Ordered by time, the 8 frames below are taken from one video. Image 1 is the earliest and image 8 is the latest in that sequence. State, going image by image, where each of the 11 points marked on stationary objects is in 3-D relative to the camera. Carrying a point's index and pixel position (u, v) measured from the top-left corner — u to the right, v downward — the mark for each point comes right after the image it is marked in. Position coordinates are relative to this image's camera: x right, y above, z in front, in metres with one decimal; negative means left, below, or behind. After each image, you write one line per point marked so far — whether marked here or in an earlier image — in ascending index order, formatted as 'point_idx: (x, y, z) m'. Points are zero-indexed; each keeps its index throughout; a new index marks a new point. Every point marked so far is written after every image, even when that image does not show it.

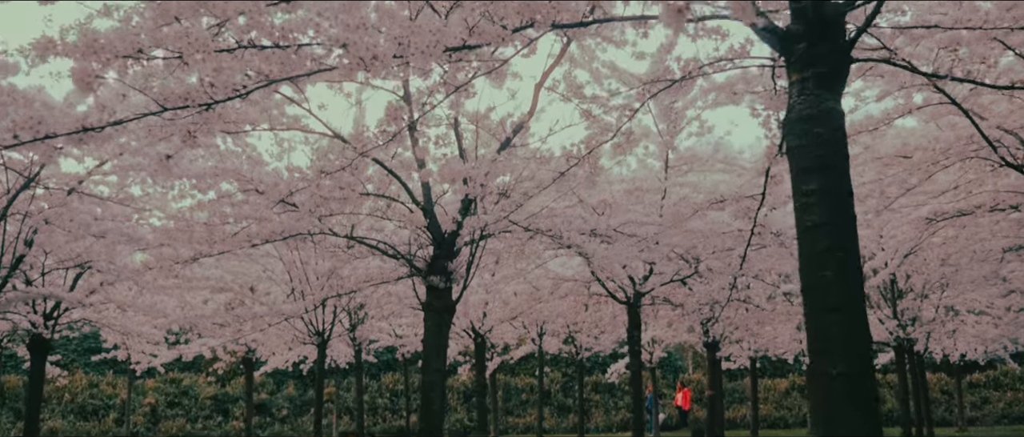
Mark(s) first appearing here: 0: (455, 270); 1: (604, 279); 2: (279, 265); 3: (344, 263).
0: (-0.5, -0.4, +6.7) m
1: (+1.2, -0.8, +10.4) m
2: (-3.4, -0.7, +12.1) m
3: (-1.7, -0.5, +8.4) m
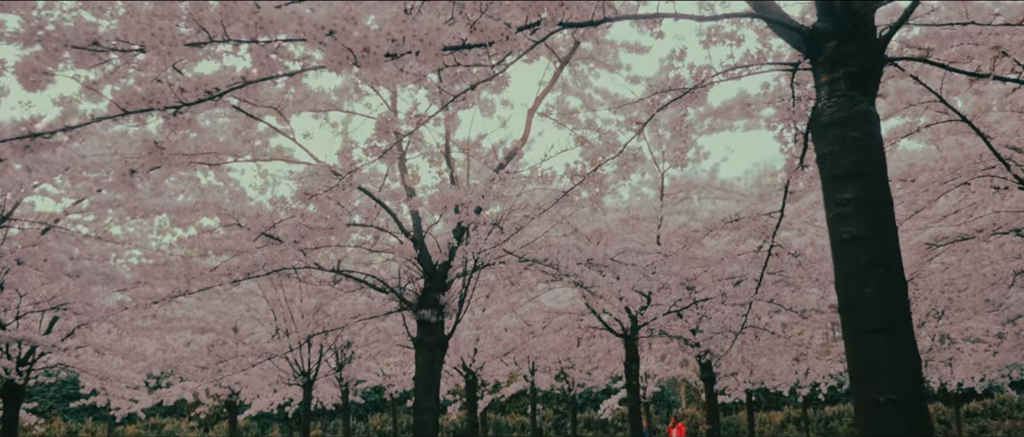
0: (-0.5, -0.7, +6.4) m
1: (+1.1, -1.1, +10.1) m
2: (-3.6, -1.2, +11.7) m
3: (-1.8, -0.8, +8.0) m
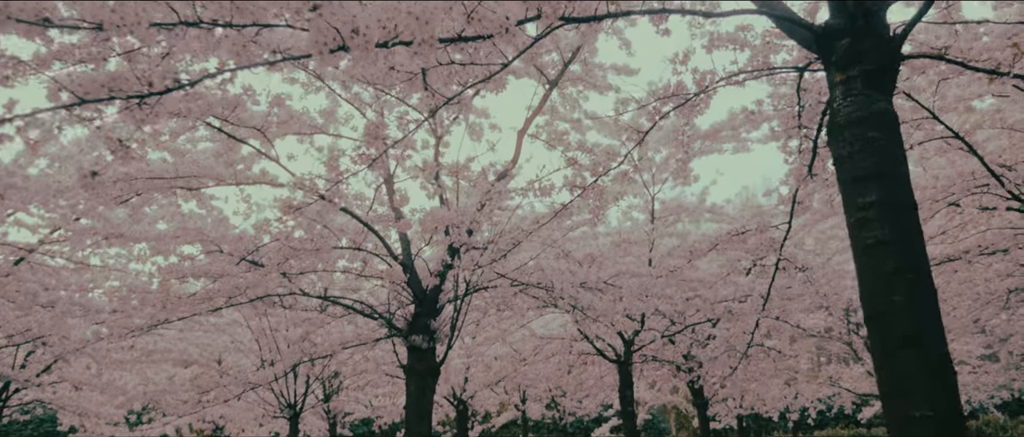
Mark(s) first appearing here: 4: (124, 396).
0: (-0.6, -0.8, +6.2) m
1: (+1.0, -1.4, +9.9) m
2: (-3.7, -1.6, +11.4) m
3: (-1.9, -1.0, +7.8) m
4: (-5.4, -2.5, +11.4) m
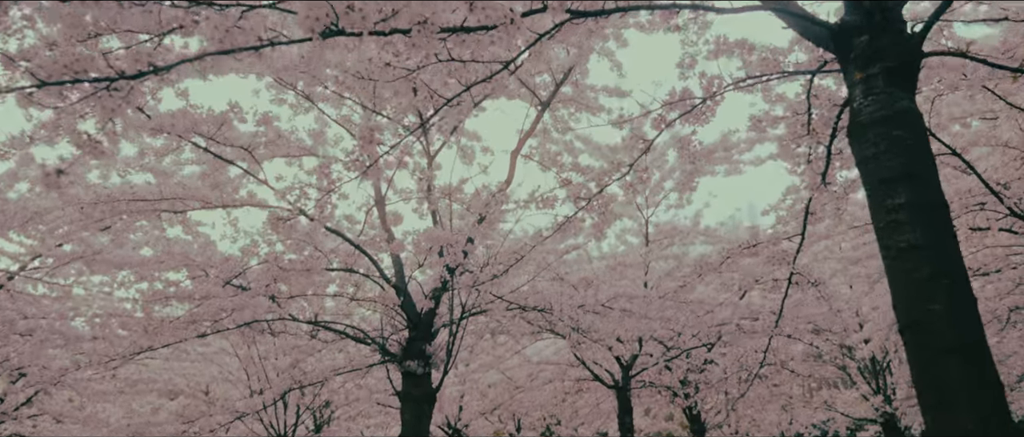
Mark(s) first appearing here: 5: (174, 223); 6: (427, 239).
0: (-0.6, -1.0, +6.0) m
1: (+0.9, -1.7, +9.7) m
2: (-3.8, -2.0, +11.2) m
3: (-1.9, -1.3, +7.6) m
4: (-5.5, -2.8, +11.1) m
5: (-2.7, 0.0, +6.6) m
6: (-0.6, -0.1, +5.9) m
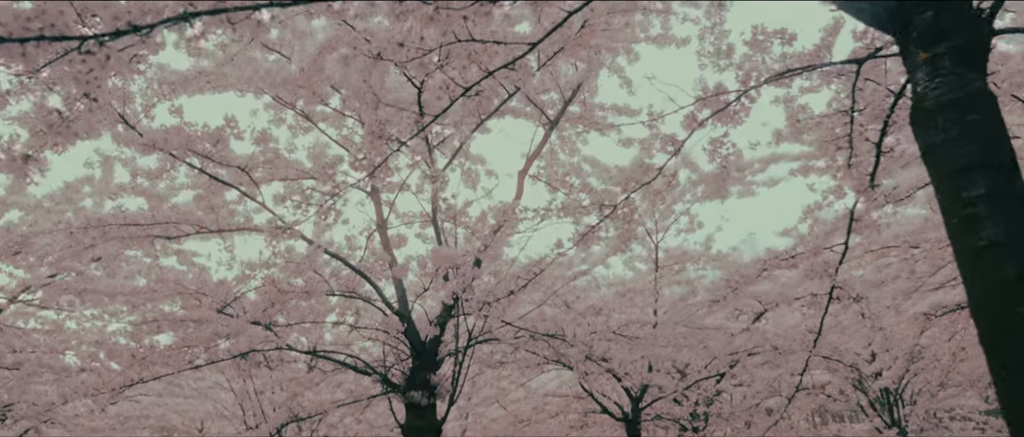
0: (-0.5, -1.2, +5.8) m
1: (+1.0, -2.0, +9.4) m
2: (-3.7, -2.4, +10.8) m
3: (-1.8, -1.5, +7.3) m
4: (-5.4, -3.2, +10.7) m
5: (-2.7, -0.2, +6.4) m
6: (-0.5, -0.3, +5.6) m
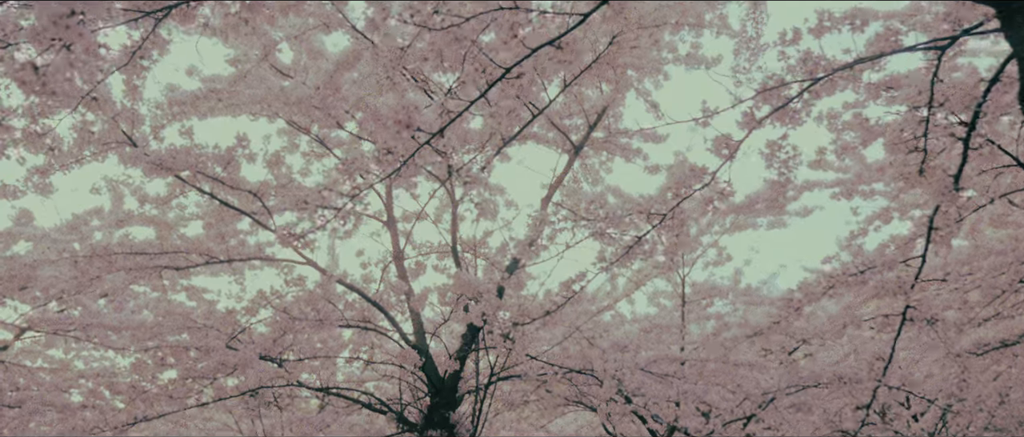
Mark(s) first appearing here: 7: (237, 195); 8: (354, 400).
0: (-0.4, -1.3, +5.4) m
1: (+1.2, -2.4, +8.9) m
2: (-3.5, -2.9, +10.5) m
3: (-1.7, -1.8, +6.9) m
4: (-5.1, -3.7, +10.3) m
5: (-2.5, -0.5, +6.1) m
6: (-0.4, -0.5, +5.3) m
7: (-1.7, +0.1, +5.1) m
8: (-1.1, -1.2, +5.6) m
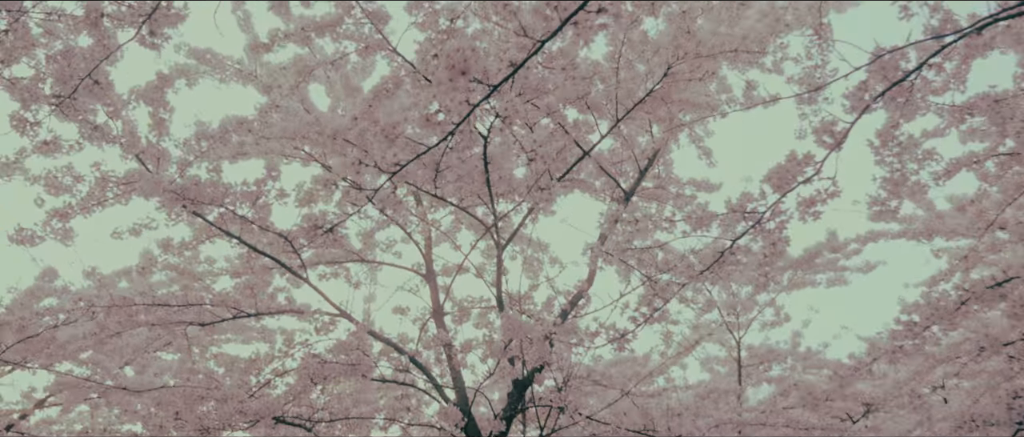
0: (-0.1, -1.6, +4.9) m
1: (+1.6, -3.0, +8.3) m
2: (-3.0, -3.7, +9.9) m
3: (-1.3, -2.2, +6.4) m
4: (-4.6, -4.5, +9.7) m
5: (-2.2, -0.9, +5.8) m
6: (-0.1, -0.8, +4.9) m
7: (-1.4, -0.1, +4.8) m
8: (-0.8, -1.6, +5.1) m
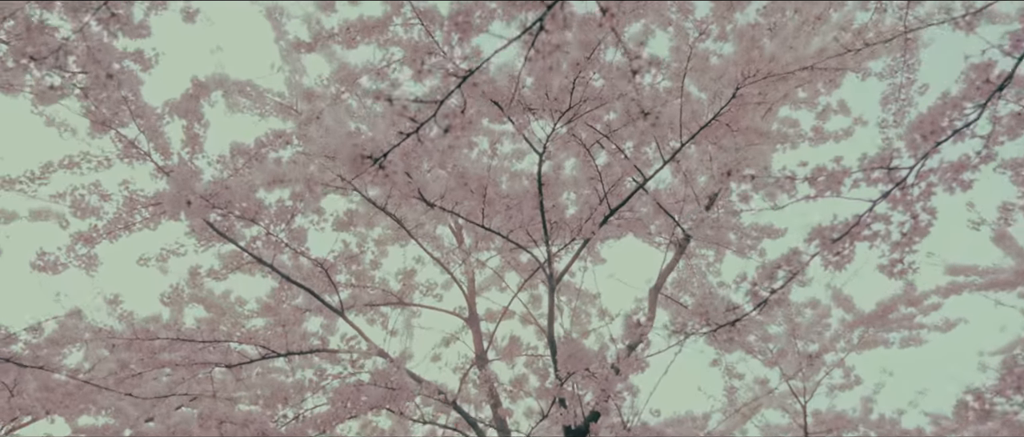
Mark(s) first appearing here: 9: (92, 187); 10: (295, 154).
0: (+0.2, -1.8, +4.4) m
1: (+2.0, -3.5, +7.5) m
2: (-2.5, -4.3, +9.2) m
3: (-1.0, -2.5, +5.9) m
4: (-4.2, -5.1, +9.0) m
5: (-1.9, -1.1, +5.4) m
6: (+0.2, -1.0, +4.5) m
7: (-1.1, -0.3, +4.4) m
8: (-0.5, -1.8, +4.6) m
9: (-2.0, +0.2, +3.9) m
10: (-1.1, +0.3, +4.1) m
